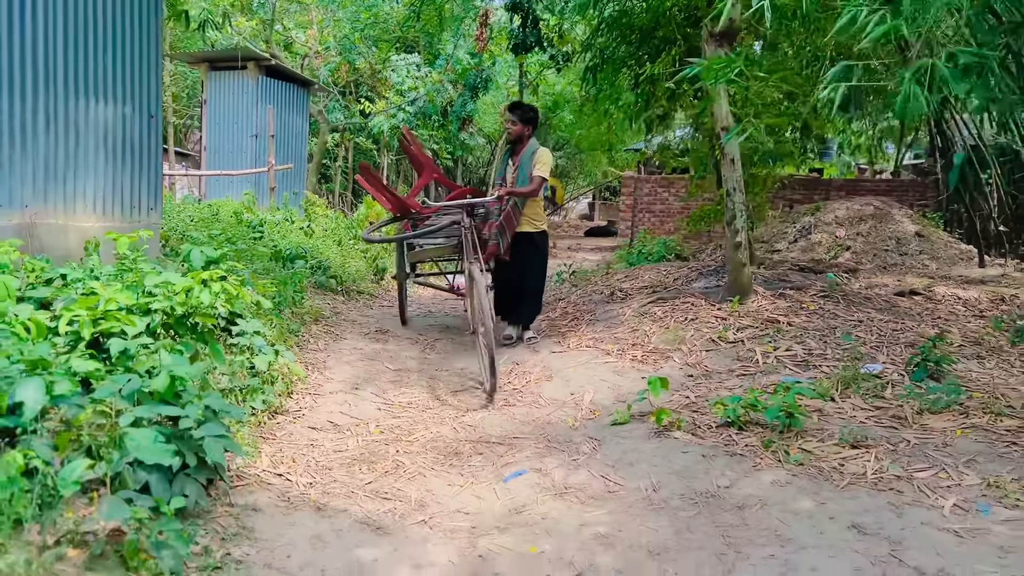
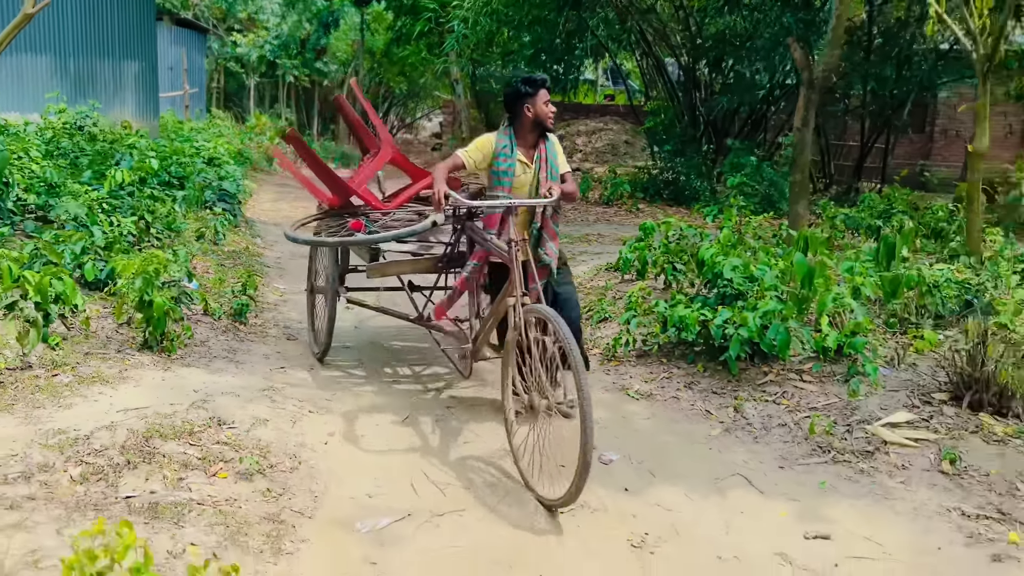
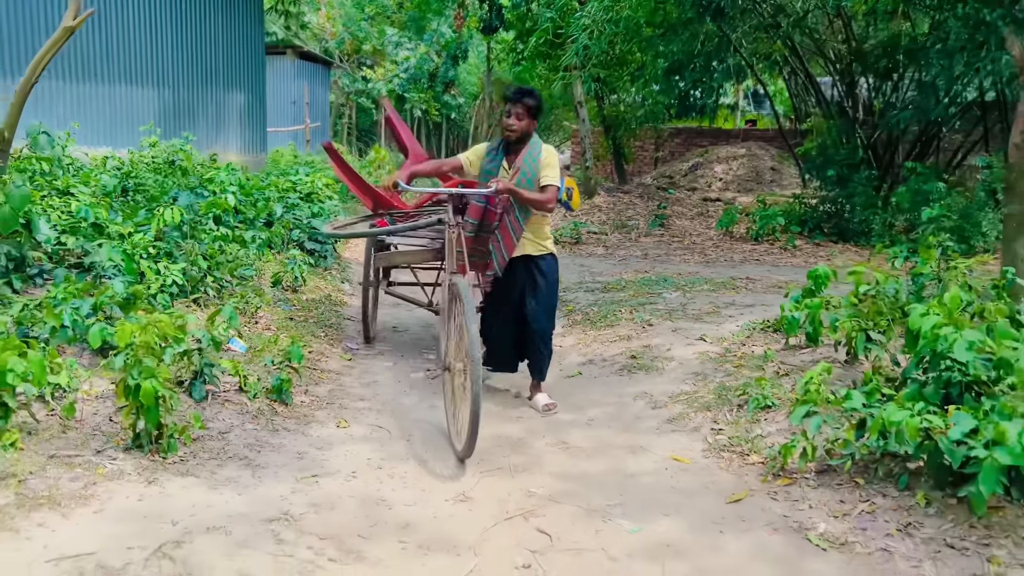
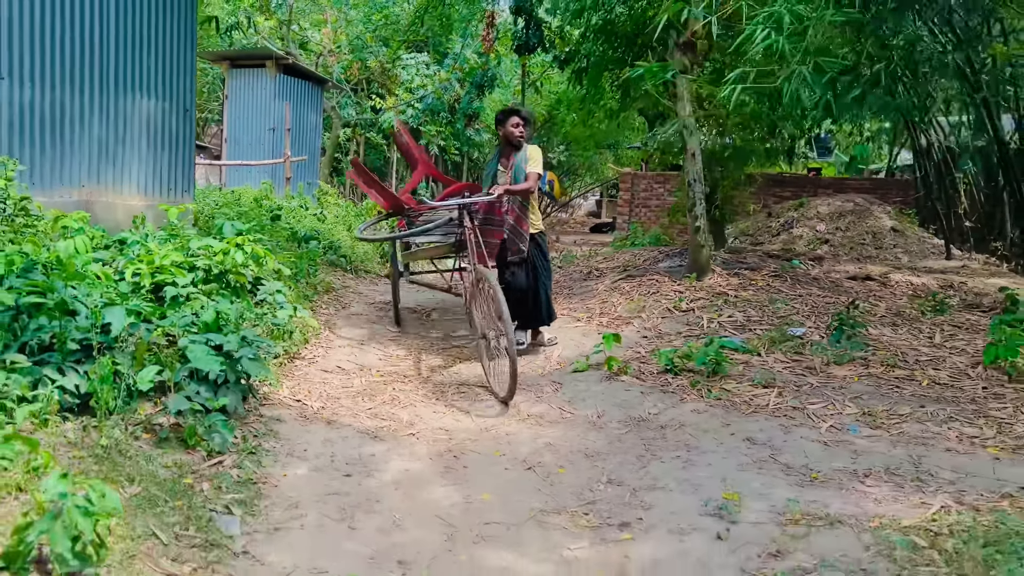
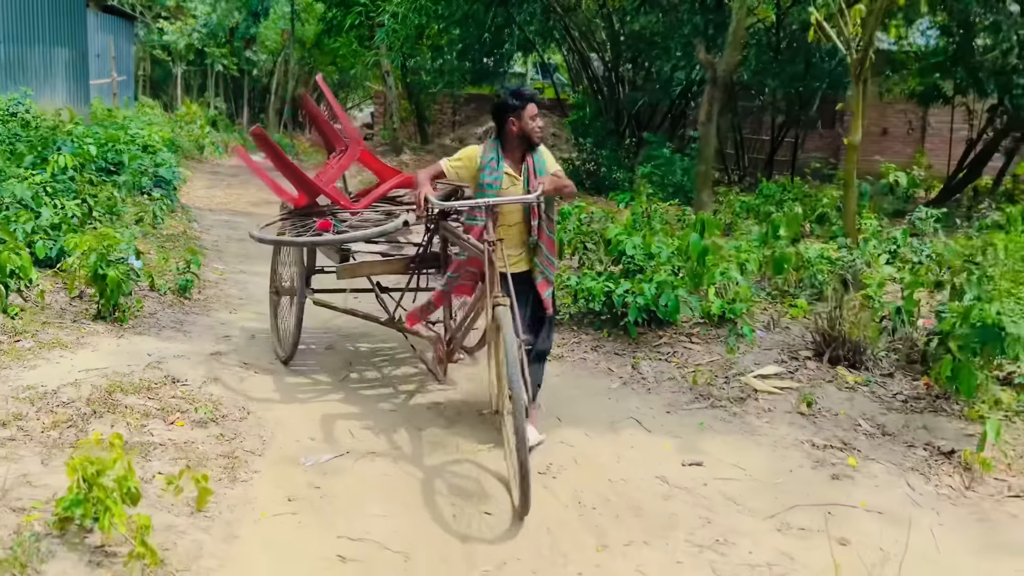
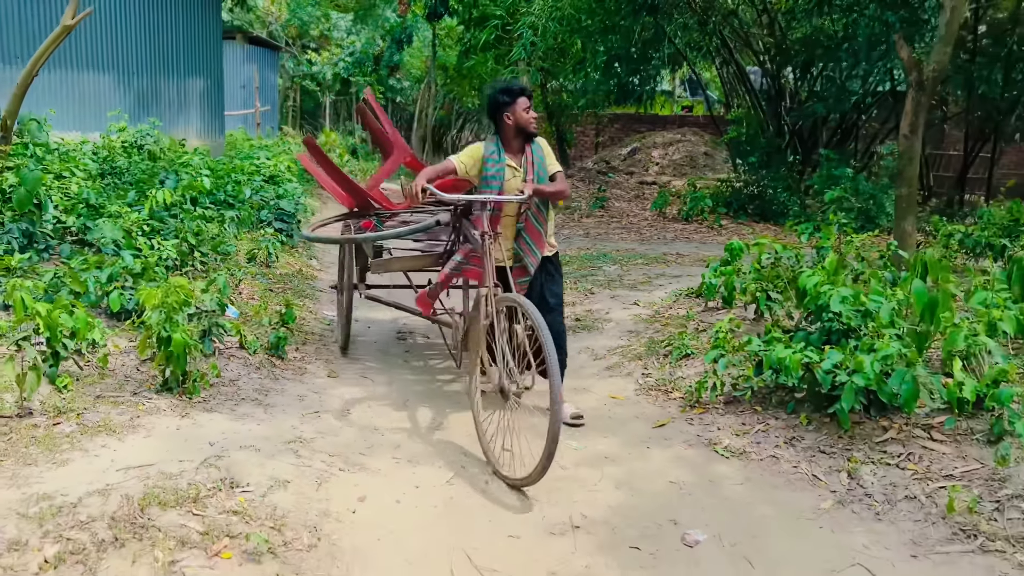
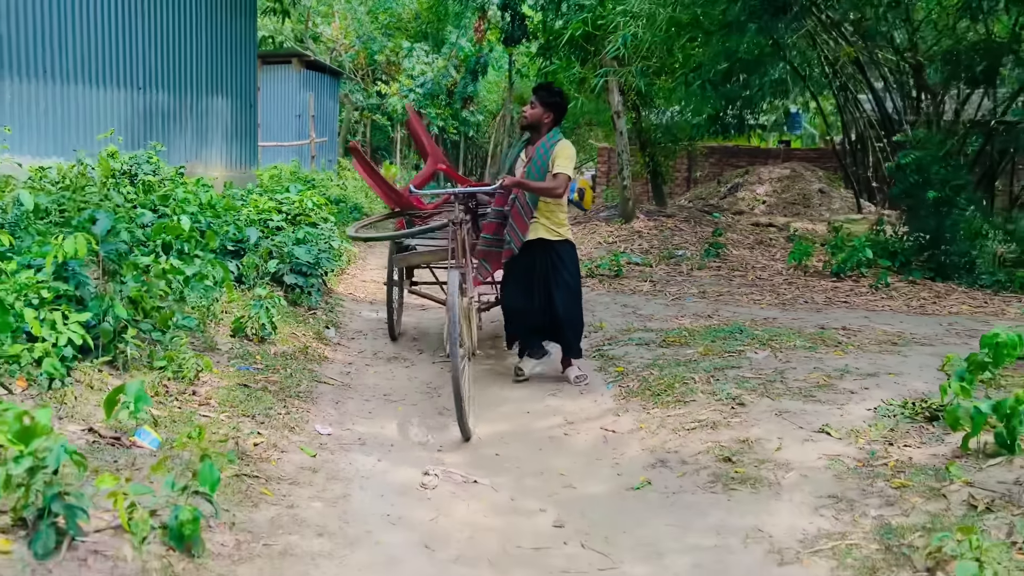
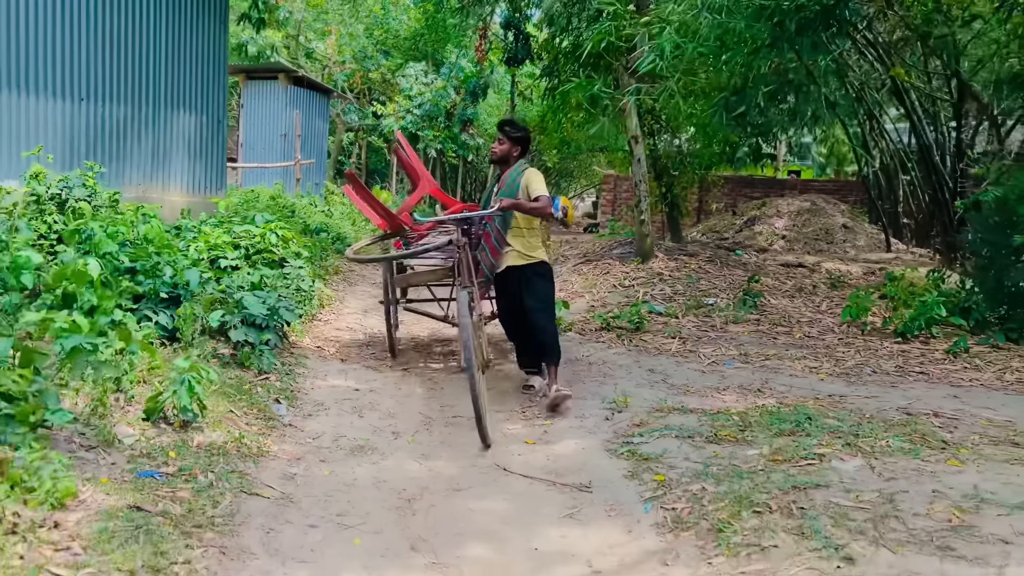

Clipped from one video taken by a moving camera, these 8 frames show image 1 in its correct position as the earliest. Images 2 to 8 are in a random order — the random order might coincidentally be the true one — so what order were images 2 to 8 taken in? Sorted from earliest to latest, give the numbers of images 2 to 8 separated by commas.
4, 8, 7, 3, 6, 2, 5
